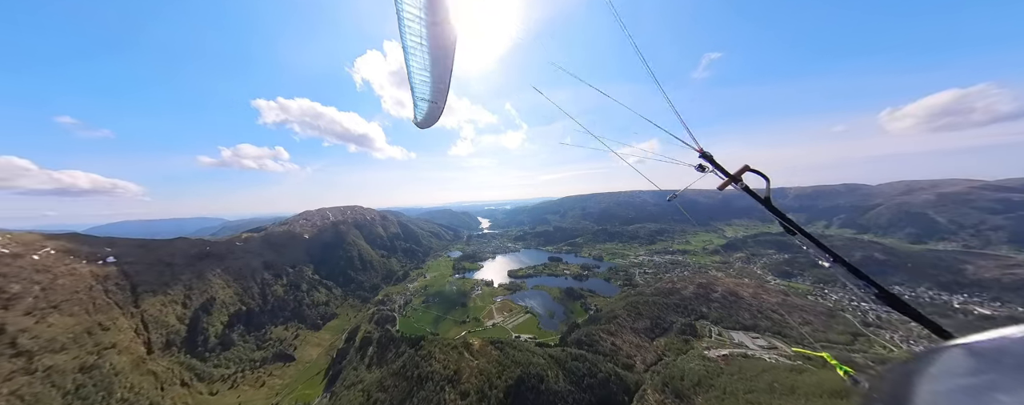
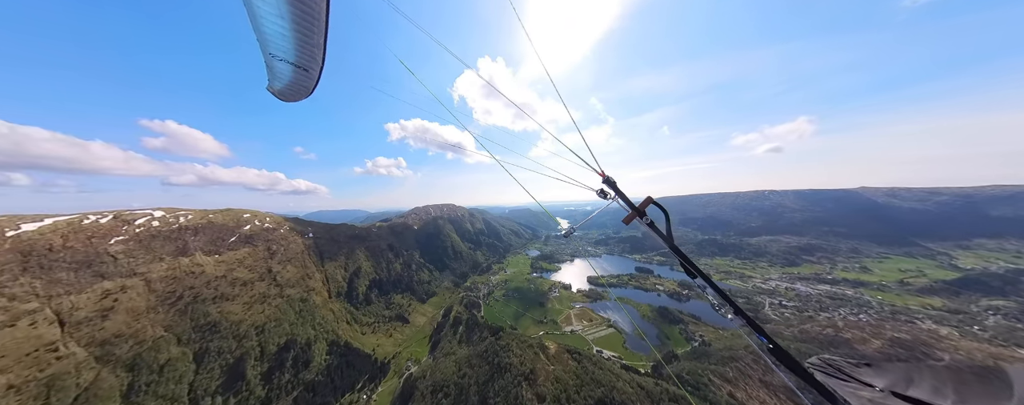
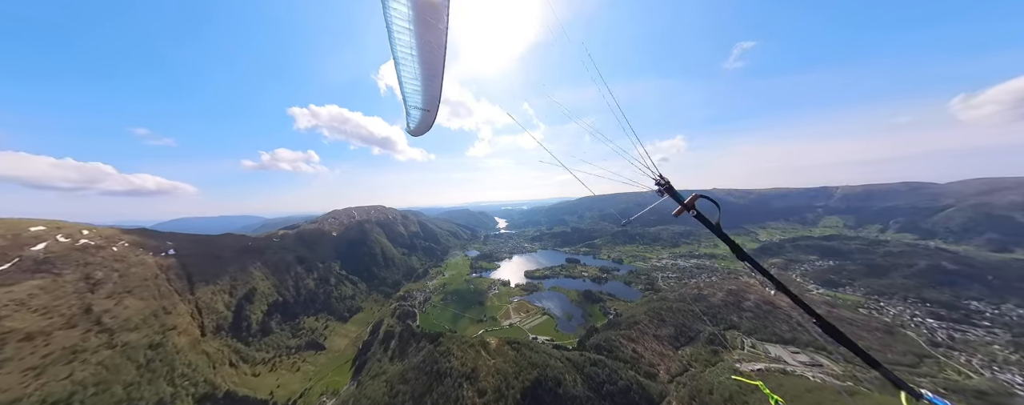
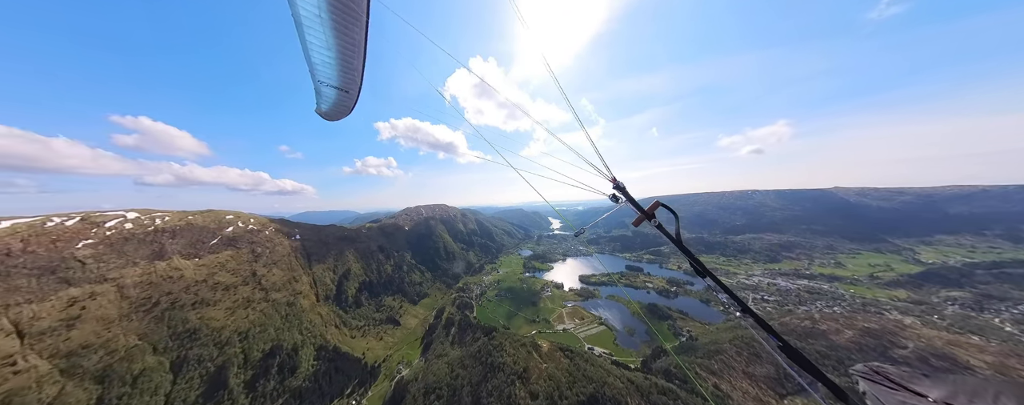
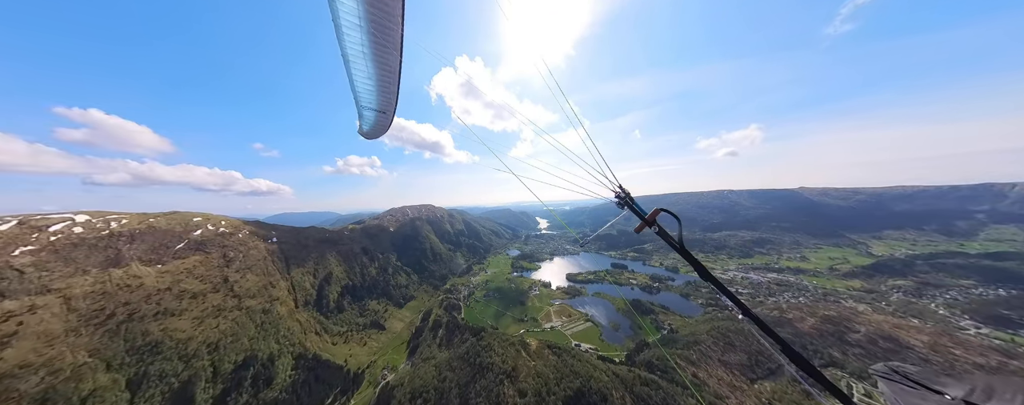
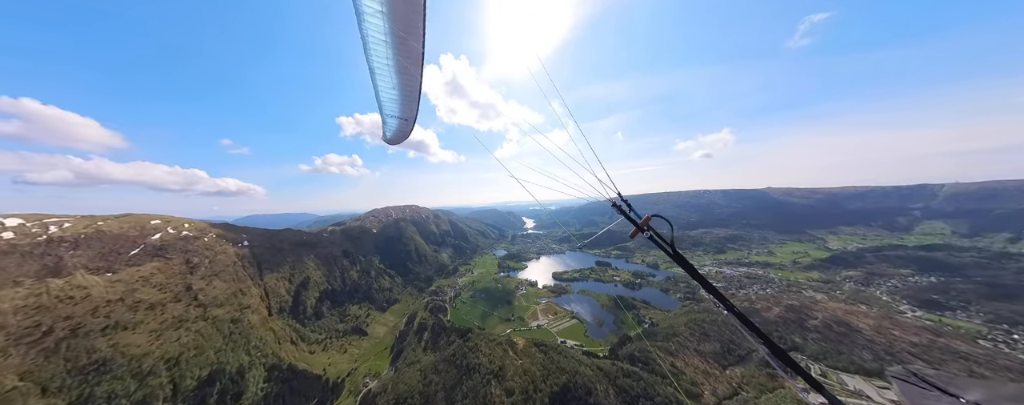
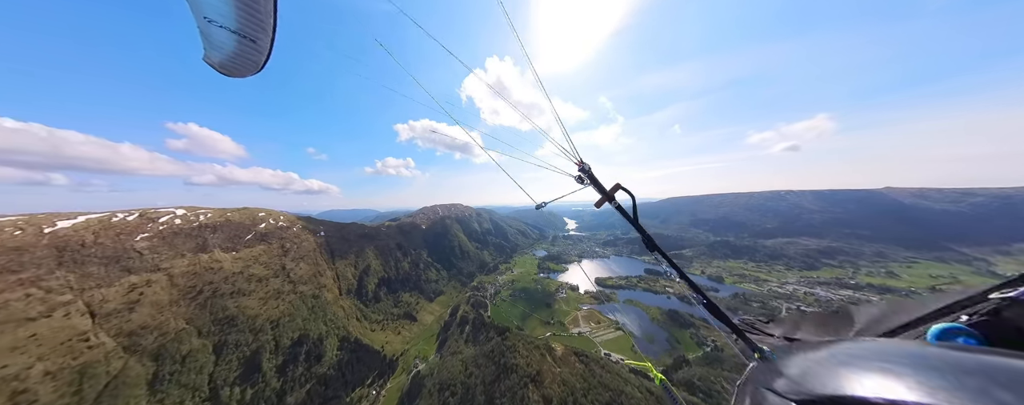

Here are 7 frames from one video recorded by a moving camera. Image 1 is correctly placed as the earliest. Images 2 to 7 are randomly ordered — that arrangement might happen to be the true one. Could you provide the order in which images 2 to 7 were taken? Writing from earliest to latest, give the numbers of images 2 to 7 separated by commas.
3, 6, 5, 4, 2, 7
